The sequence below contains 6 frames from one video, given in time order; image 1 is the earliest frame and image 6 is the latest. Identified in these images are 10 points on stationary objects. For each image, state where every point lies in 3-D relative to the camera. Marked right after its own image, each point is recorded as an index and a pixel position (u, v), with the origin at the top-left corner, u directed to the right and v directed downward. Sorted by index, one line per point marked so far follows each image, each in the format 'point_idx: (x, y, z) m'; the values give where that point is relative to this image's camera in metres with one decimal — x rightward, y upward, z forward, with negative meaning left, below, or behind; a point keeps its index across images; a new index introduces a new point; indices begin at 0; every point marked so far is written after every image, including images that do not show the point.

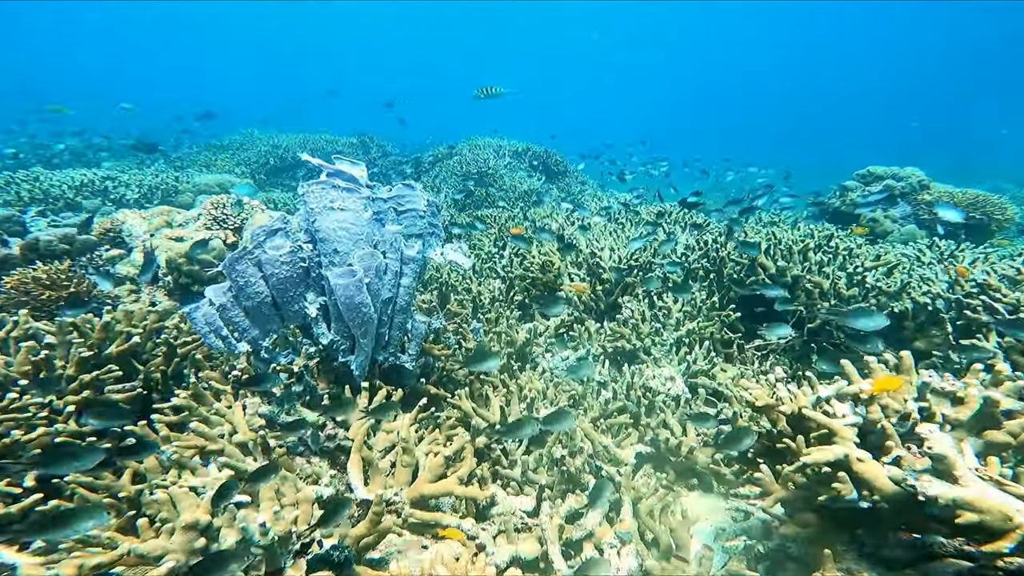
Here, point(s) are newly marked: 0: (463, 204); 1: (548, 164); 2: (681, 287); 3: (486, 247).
0: (-1.1, +1.7, +9.4) m
1: (+1.1, +3.8, +13.4) m
2: (+2.2, 0.0, +5.8) m
3: (-0.4, +0.6, +7.3) m
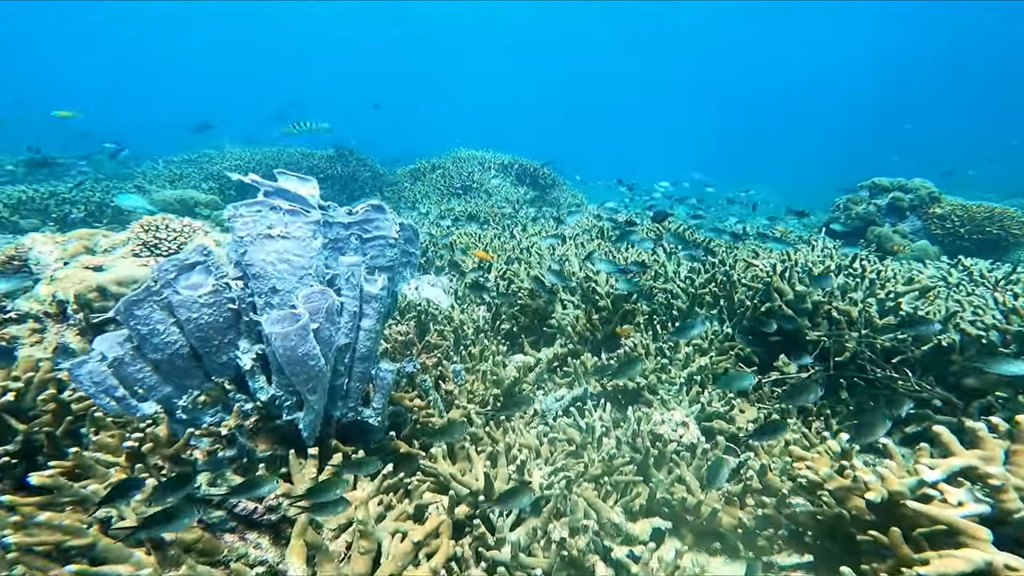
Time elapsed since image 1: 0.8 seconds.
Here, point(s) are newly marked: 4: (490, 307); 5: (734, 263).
0: (-1.3, +1.3, +8.7) m
1: (+0.7, +3.2, +12.9) m
2: (+2.1, -0.3, +5.2) m
3: (-0.6, +0.3, +6.6) m
4: (-0.3, -0.3, +6.0) m
5: (+2.8, +0.3, +5.6) m
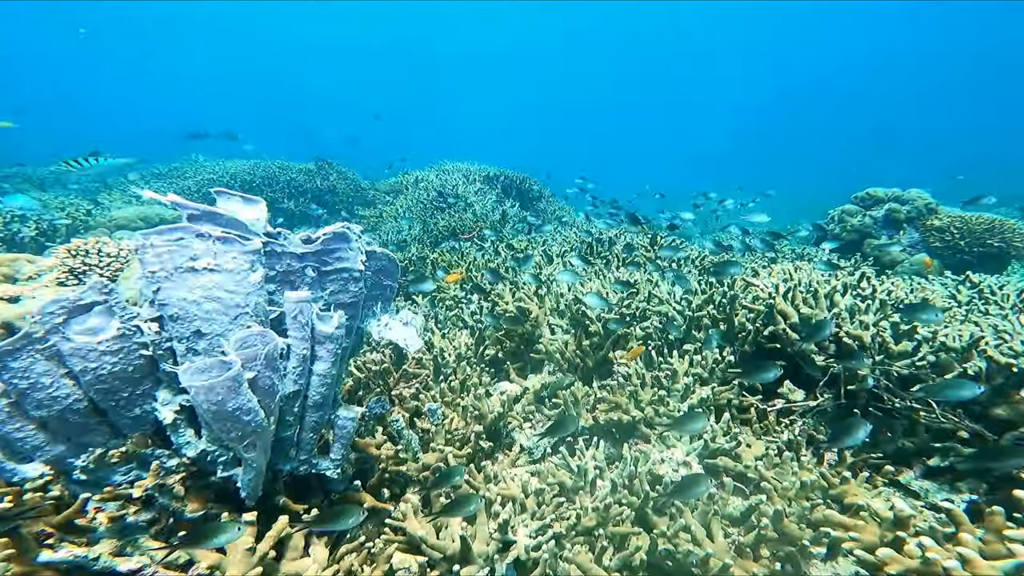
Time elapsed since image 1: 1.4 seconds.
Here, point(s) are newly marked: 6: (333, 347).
0: (-1.6, +0.9, +8.3) m
1: (+0.3, +2.8, +12.5) m
2: (+1.9, -0.6, +4.8) m
3: (-0.9, 0.0, +6.2) m
4: (-0.5, -0.6, +5.5) m
5: (+2.6, +0.1, +5.2) m
6: (-1.1, -0.3, +2.6) m
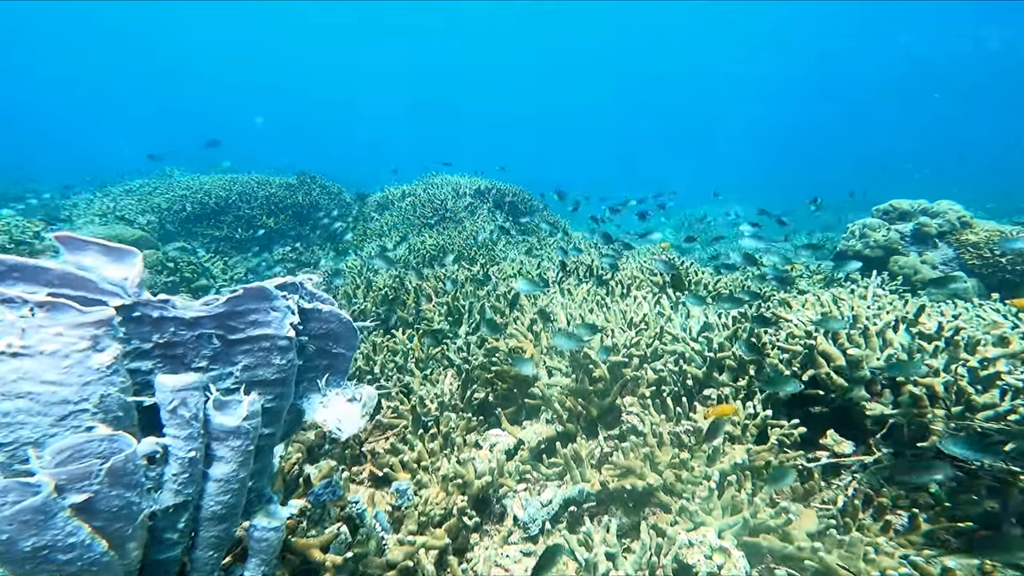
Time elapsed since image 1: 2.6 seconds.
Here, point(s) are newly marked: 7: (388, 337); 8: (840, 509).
0: (-1.8, +0.5, +7.6) m
1: (+0.1, +2.3, +11.9) m
2: (+1.8, -0.9, +4.1) m
3: (-1.0, -0.4, +5.5) m
4: (-0.6, -0.9, +4.8) m
5: (+2.5, -0.2, +4.5) m
6: (-1.1, -0.7, +1.8) m
7: (-1.5, -0.6, +5.4) m
8: (+2.4, -1.6, +3.2) m
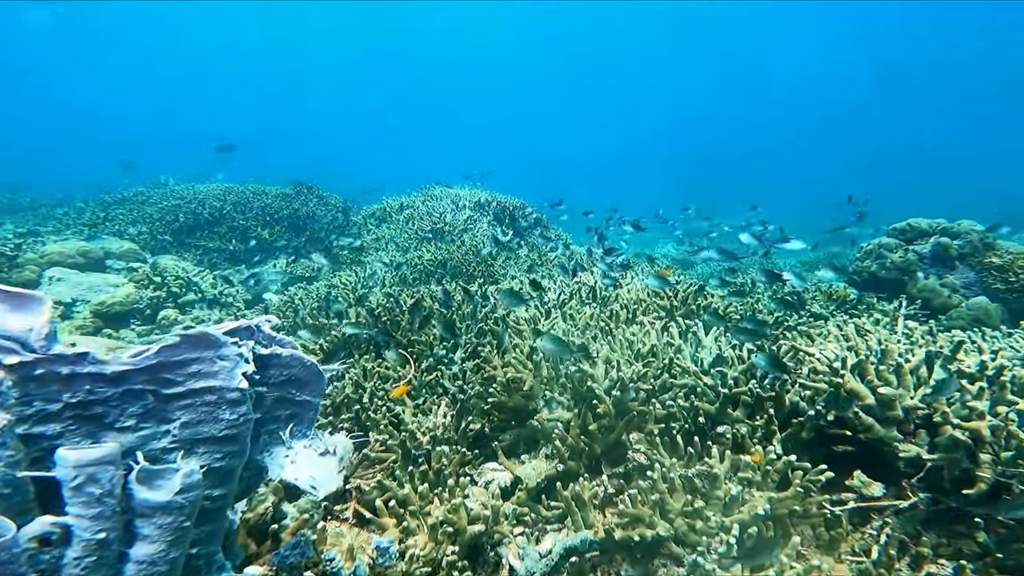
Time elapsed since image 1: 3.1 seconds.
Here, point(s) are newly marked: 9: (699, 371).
0: (-1.8, +0.2, +7.3) m
1: (+0.1, +1.9, +11.6) m
2: (+1.8, -1.1, +3.8) m
3: (-1.0, -0.7, +5.1) m
4: (-0.6, -1.2, +4.5) m
5: (+2.5, -0.5, +4.2) m
6: (-1.1, -0.8, +1.5) m
7: (-1.5, -0.8, +5.1) m
8: (+2.3, -1.9, +2.9) m
9: (+1.7, -0.8, +4.0) m
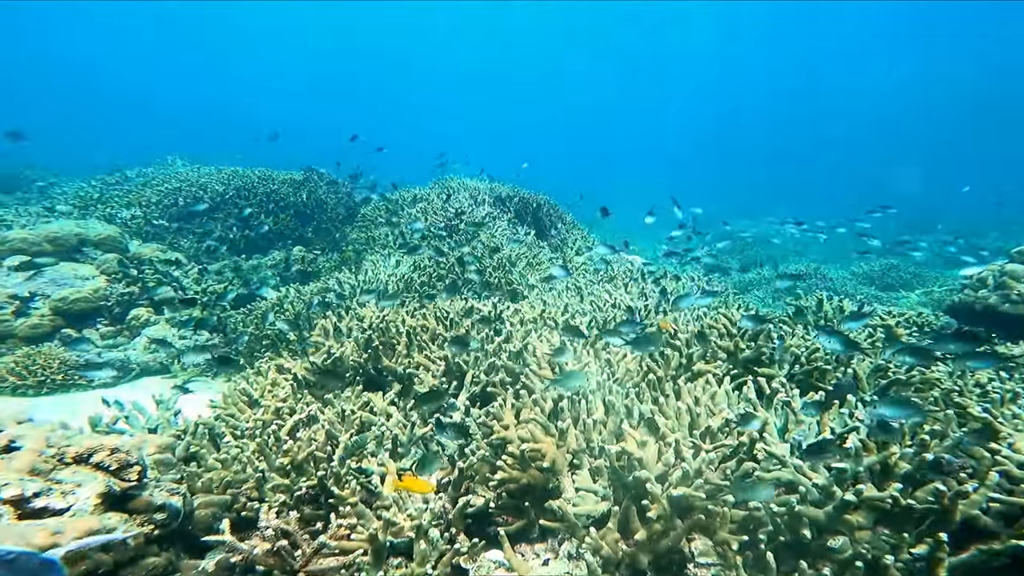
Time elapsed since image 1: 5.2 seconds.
0: (-1.4, +0.1, +6.2) m
1: (+0.7, +1.8, +10.4) m
2: (+1.8, -1.5, +2.6) m
3: (-0.8, -0.9, +4.1) m
4: (-0.5, -1.4, +3.4) m
5: (+2.6, -0.9, +3.0) m
6: (-1.2, -1.1, +0.5) m
7: (-1.4, -1.0, +4.0) m
8: (+2.3, -2.3, +1.6) m
9: (+1.8, -1.1, +2.8) m
